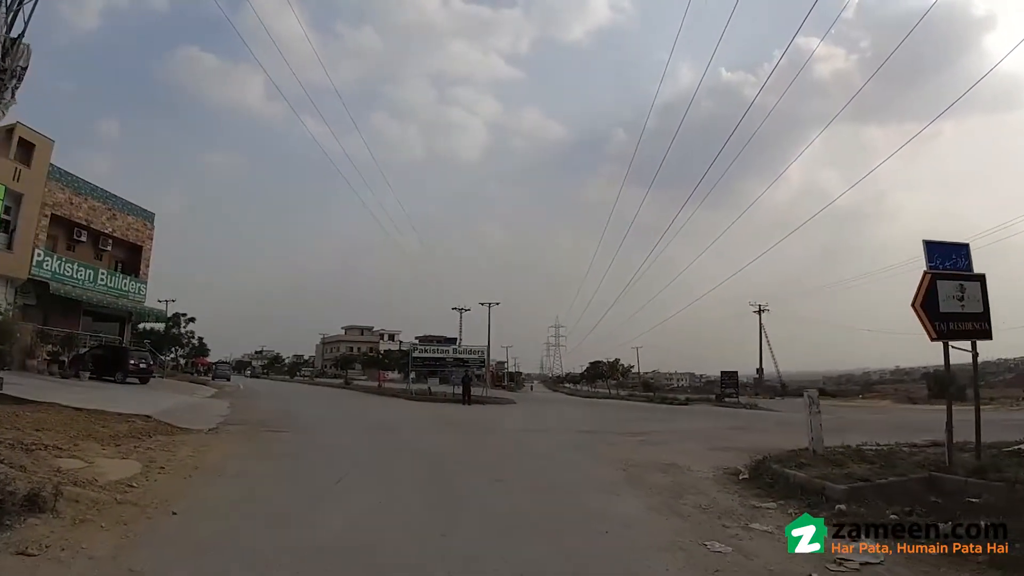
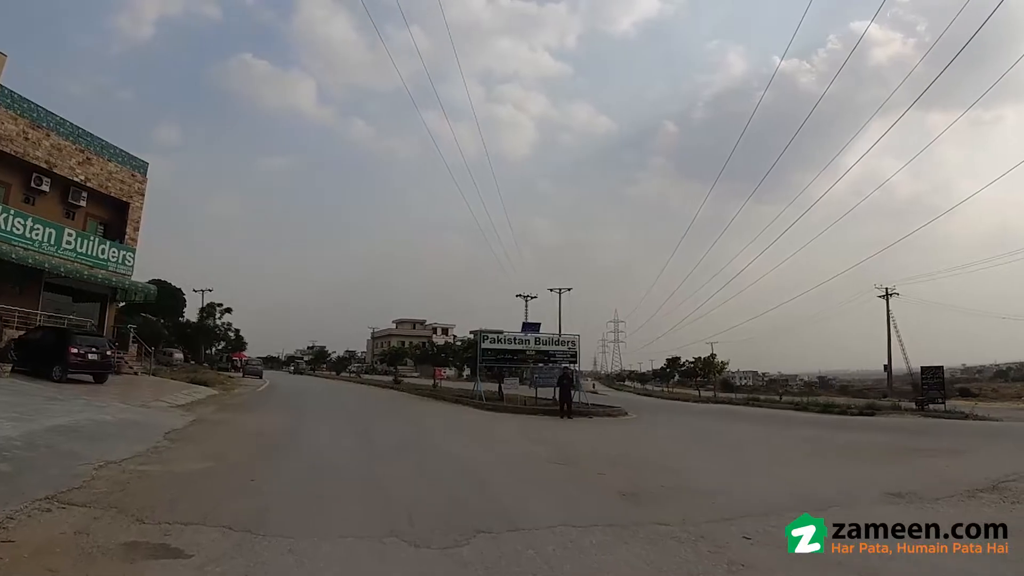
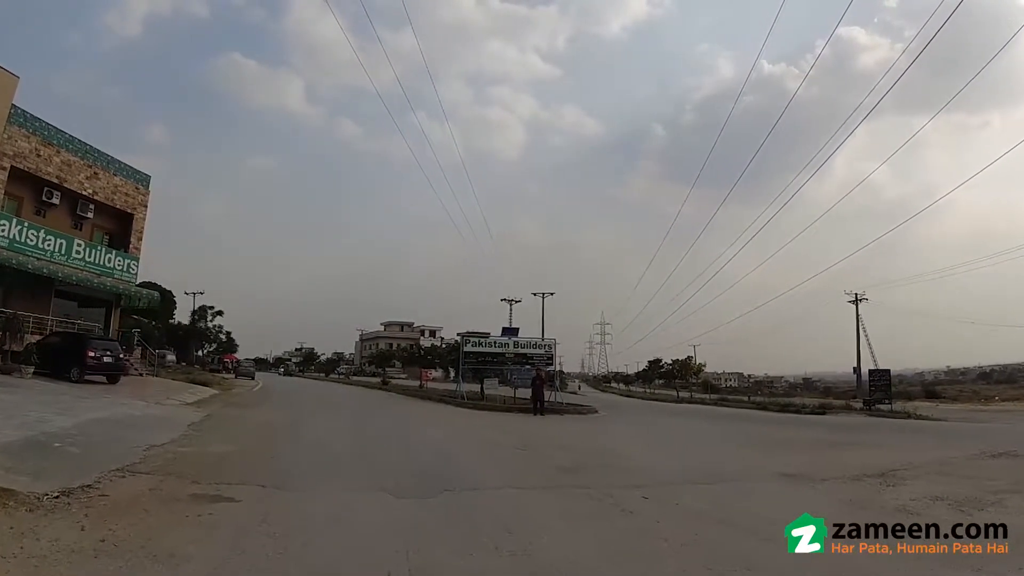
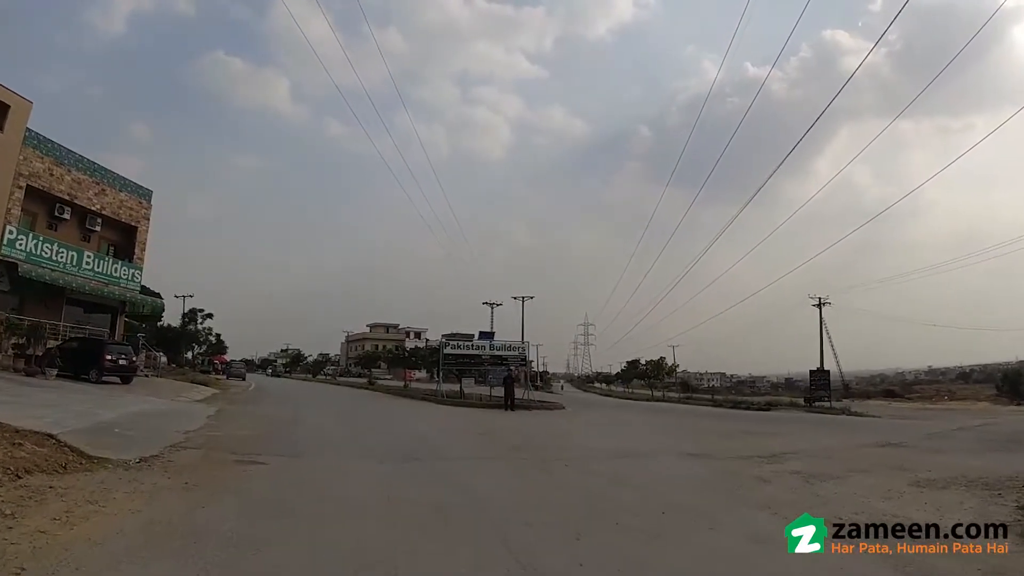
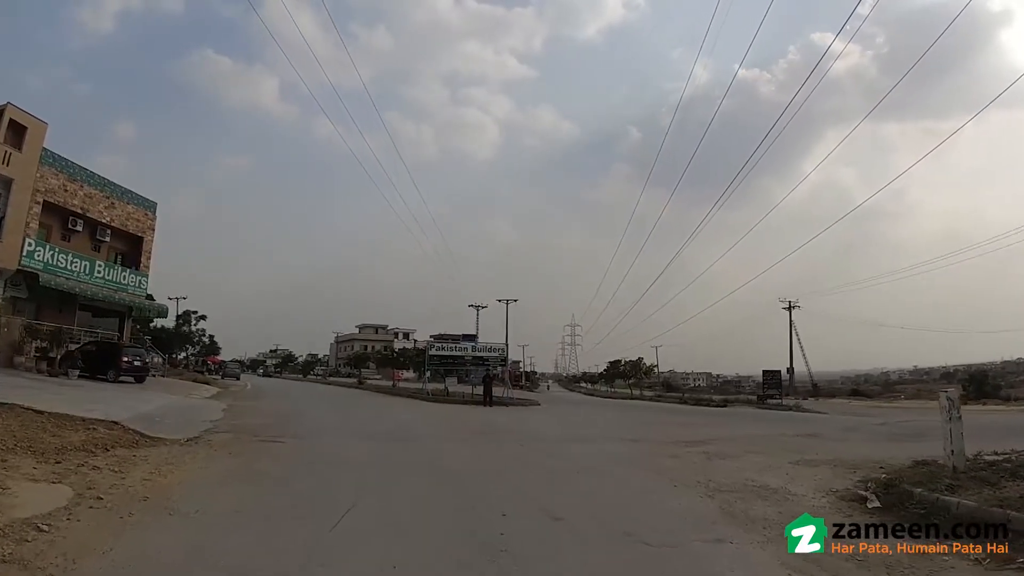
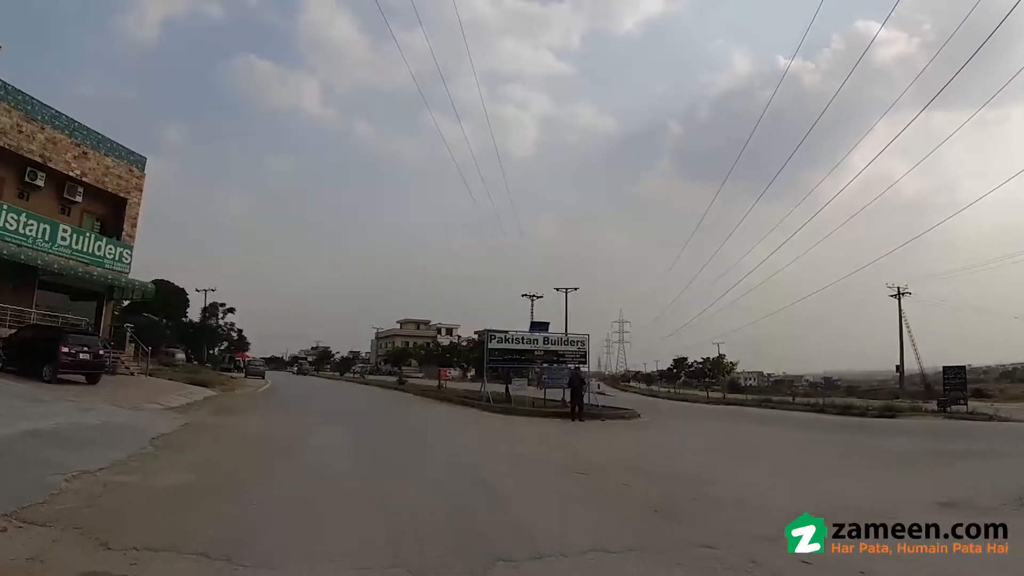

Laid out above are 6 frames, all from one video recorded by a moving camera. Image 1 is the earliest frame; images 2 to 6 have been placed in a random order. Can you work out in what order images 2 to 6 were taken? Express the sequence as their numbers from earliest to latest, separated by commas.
5, 4, 3, 2, 6
